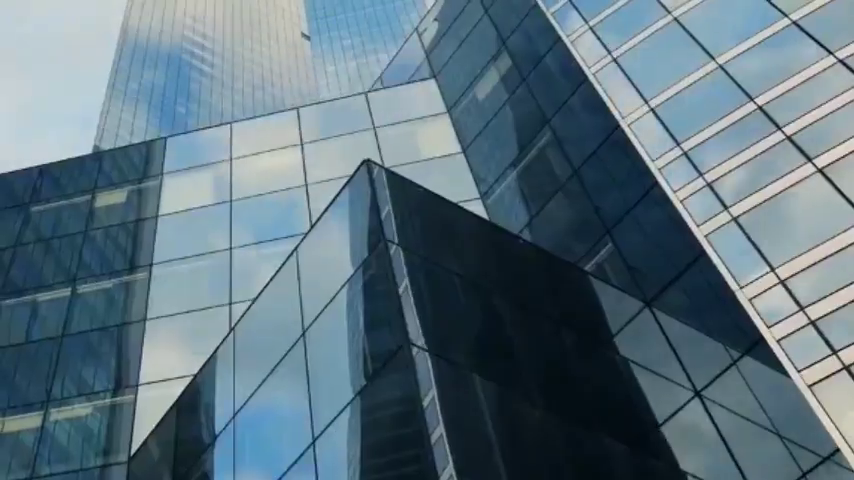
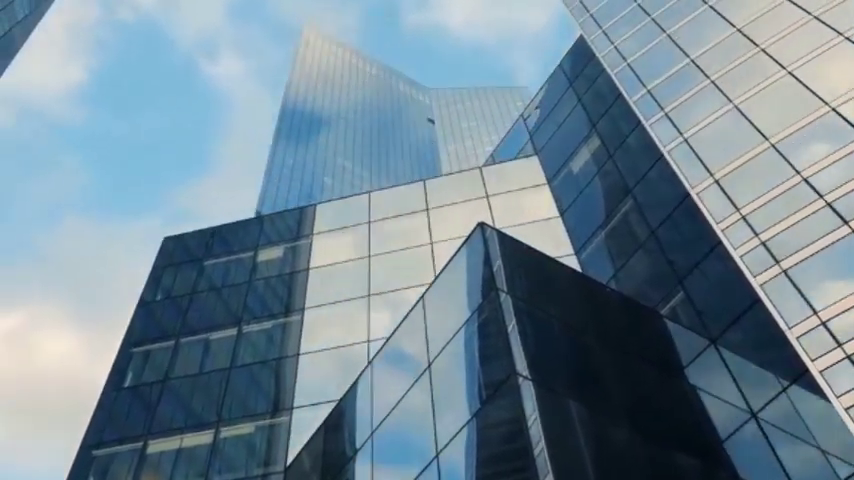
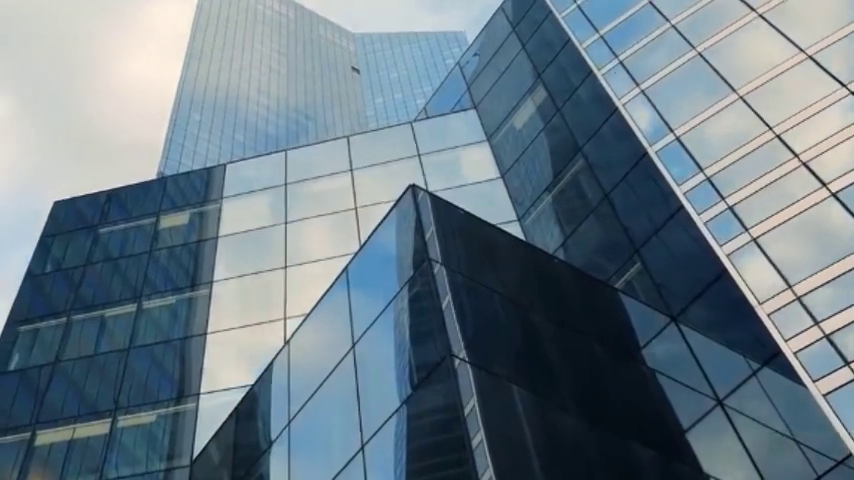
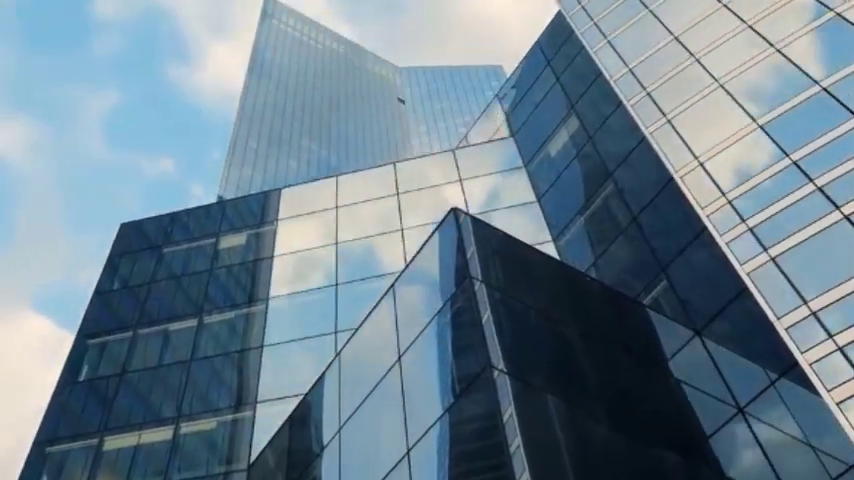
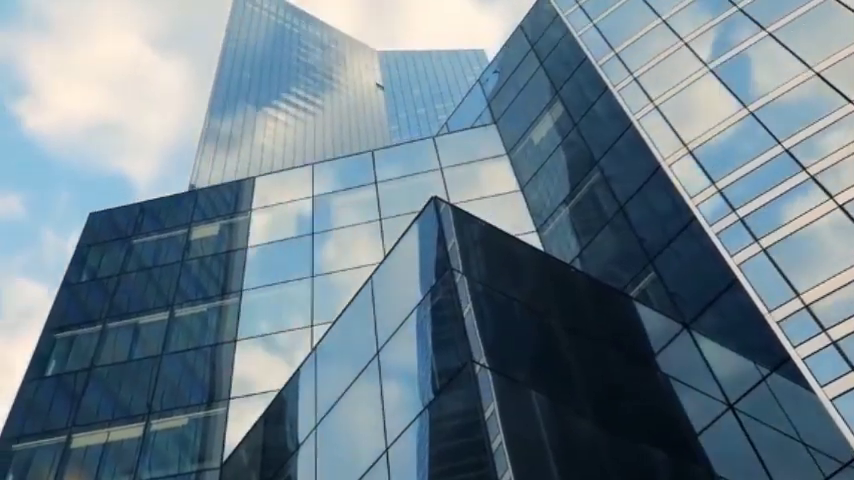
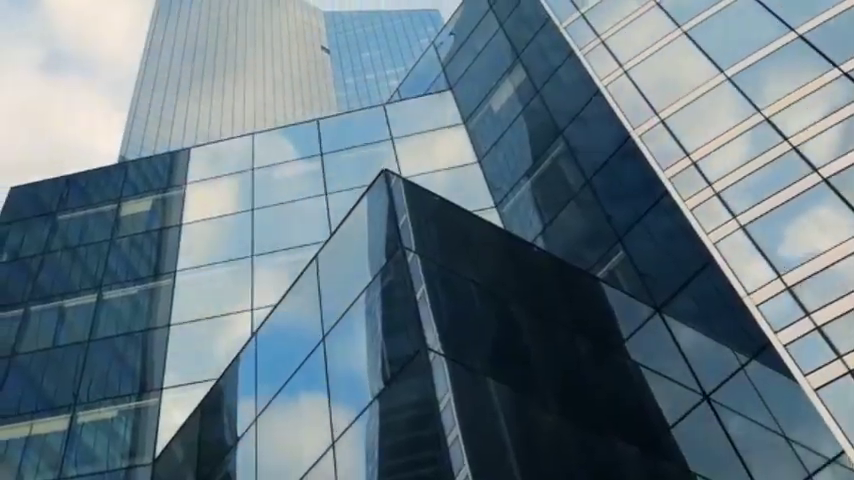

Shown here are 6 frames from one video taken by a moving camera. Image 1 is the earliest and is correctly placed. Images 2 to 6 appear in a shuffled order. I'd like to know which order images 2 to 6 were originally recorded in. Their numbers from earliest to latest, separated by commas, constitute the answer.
6, 3, 5, 4, 2
